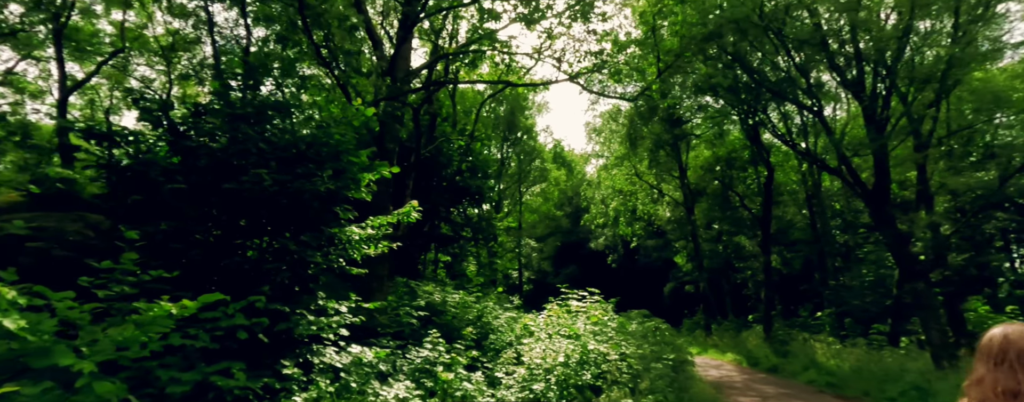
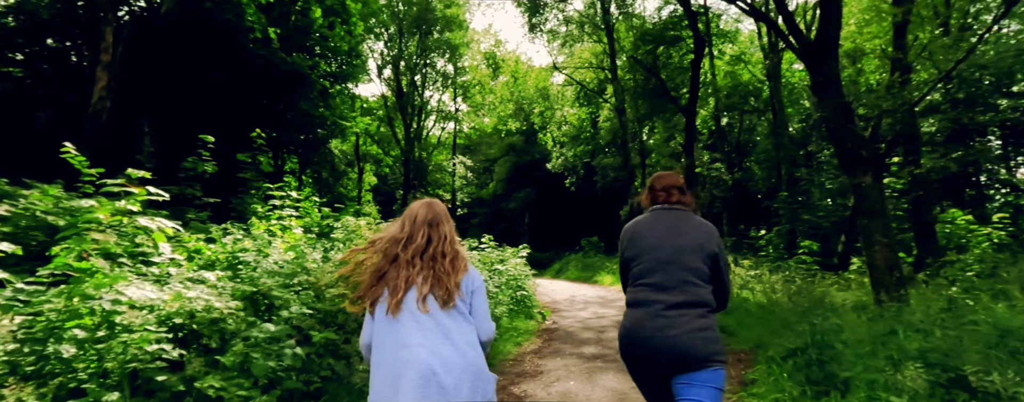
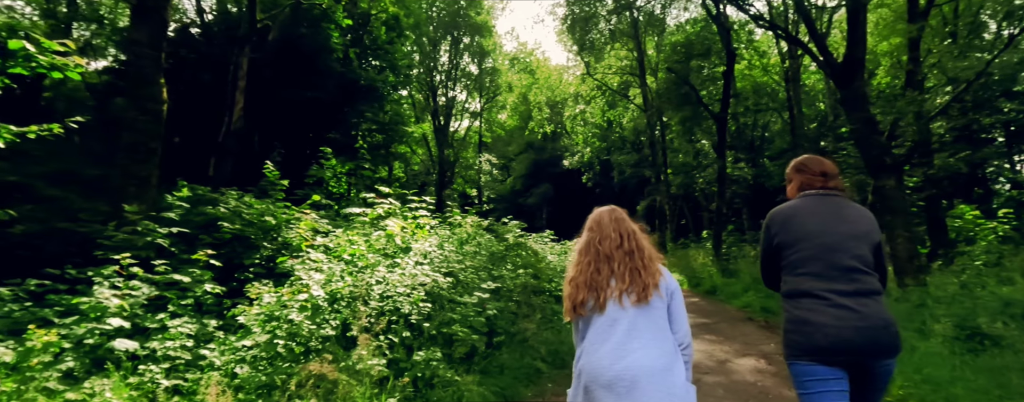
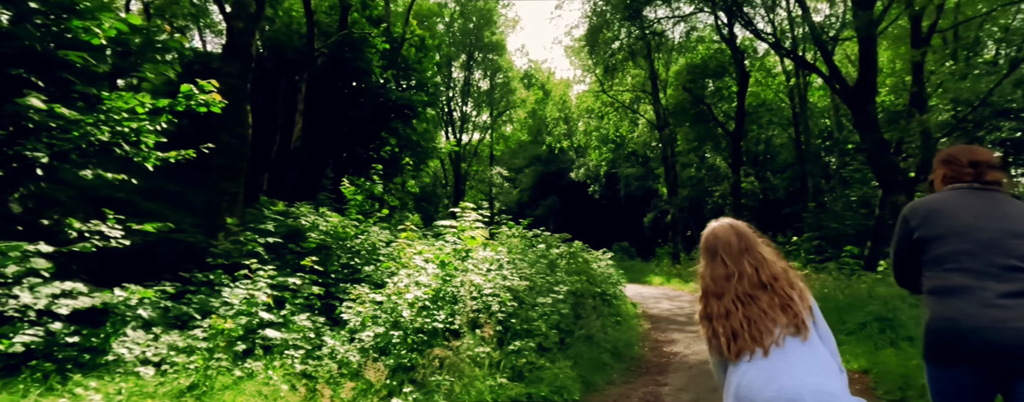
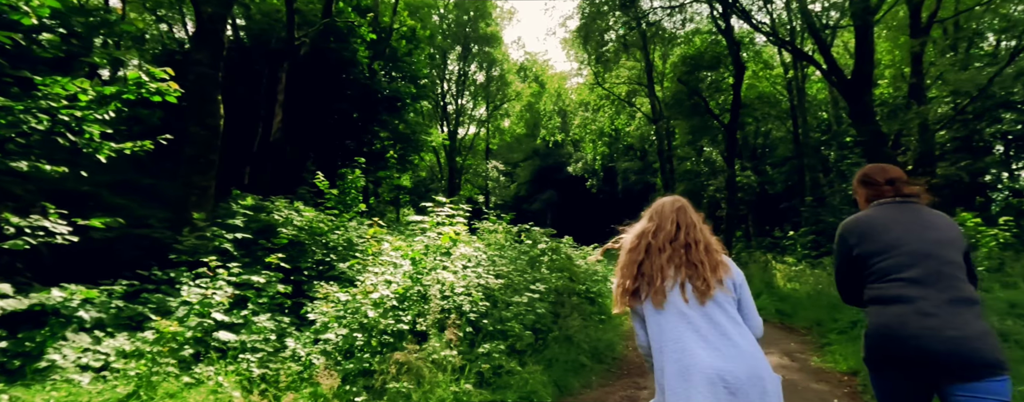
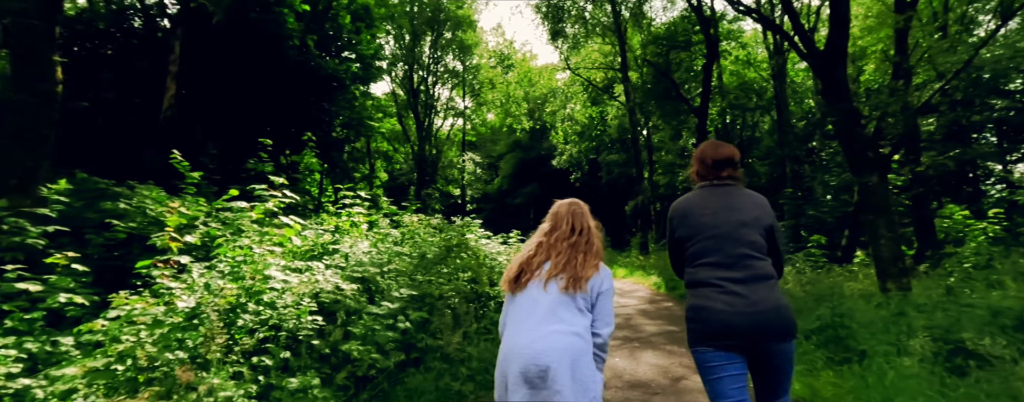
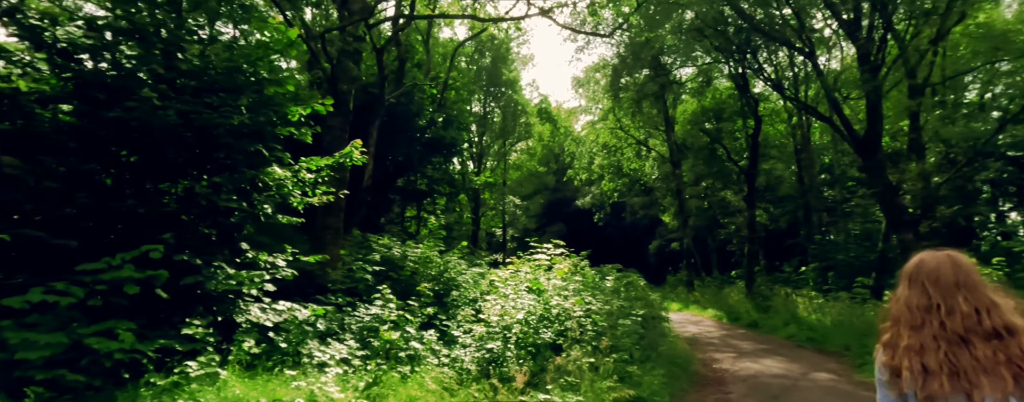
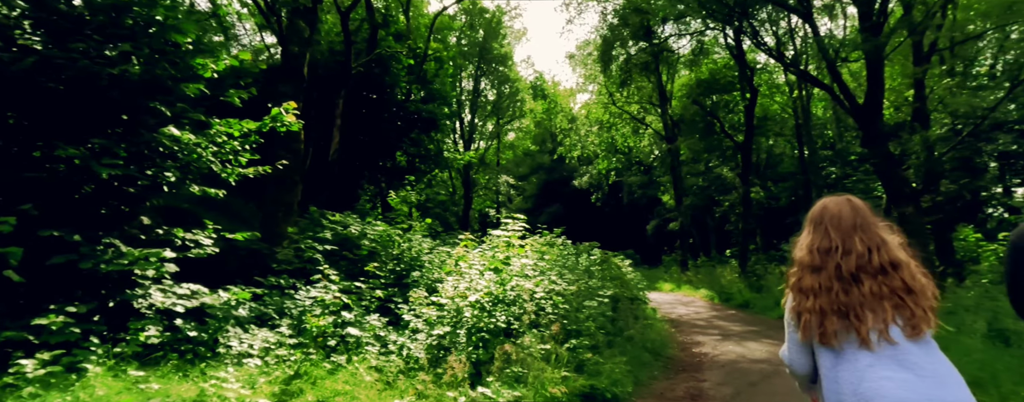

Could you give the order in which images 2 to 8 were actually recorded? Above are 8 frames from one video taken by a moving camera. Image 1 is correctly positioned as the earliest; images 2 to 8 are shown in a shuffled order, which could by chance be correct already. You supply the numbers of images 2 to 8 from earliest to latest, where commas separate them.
7, 8, 4, 5, 3, 6, 2
